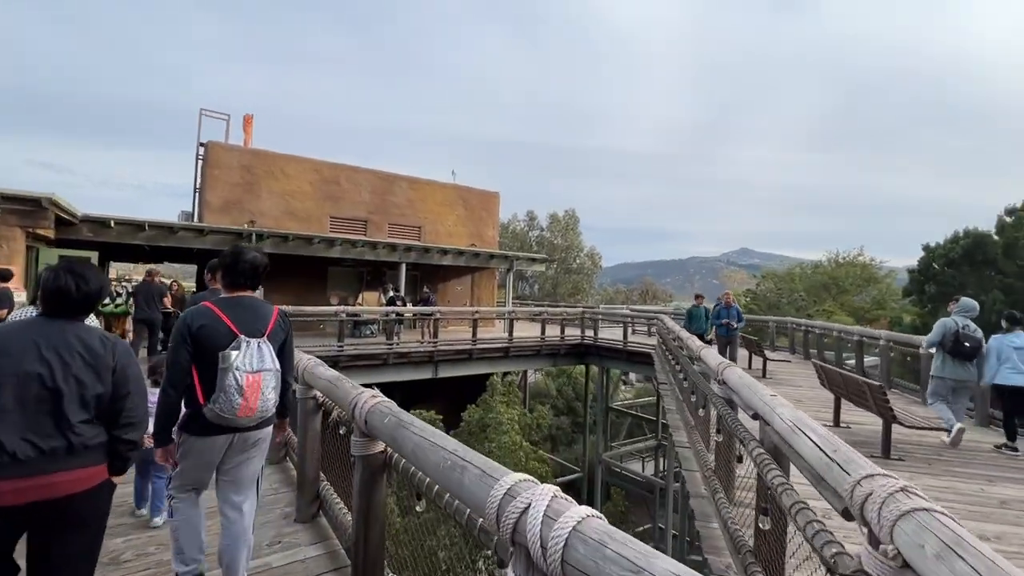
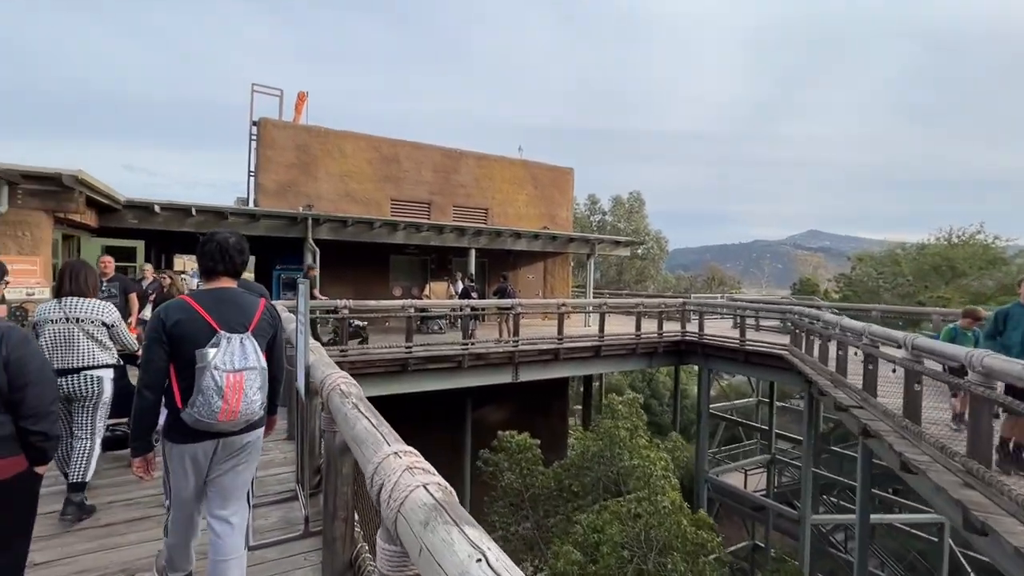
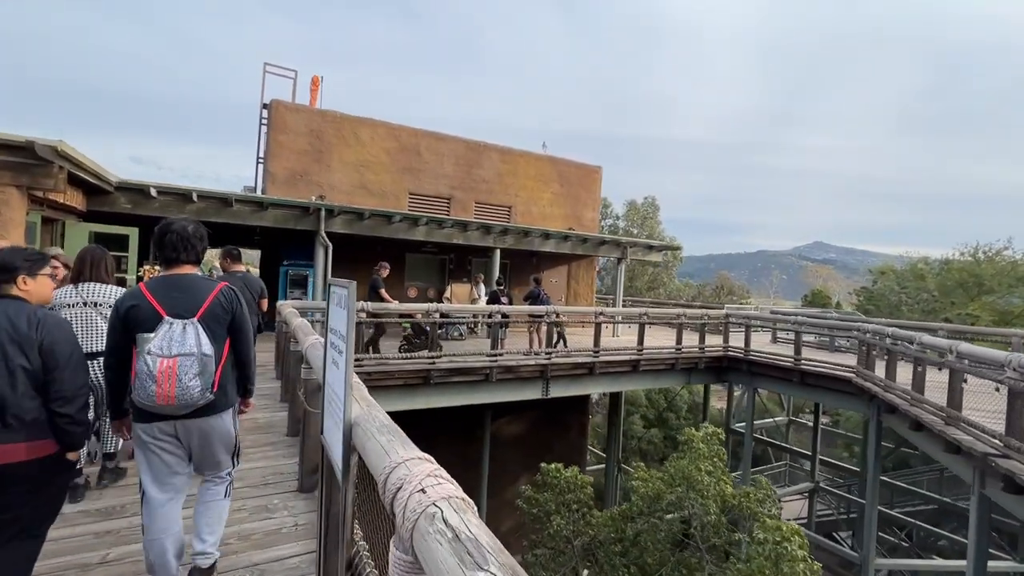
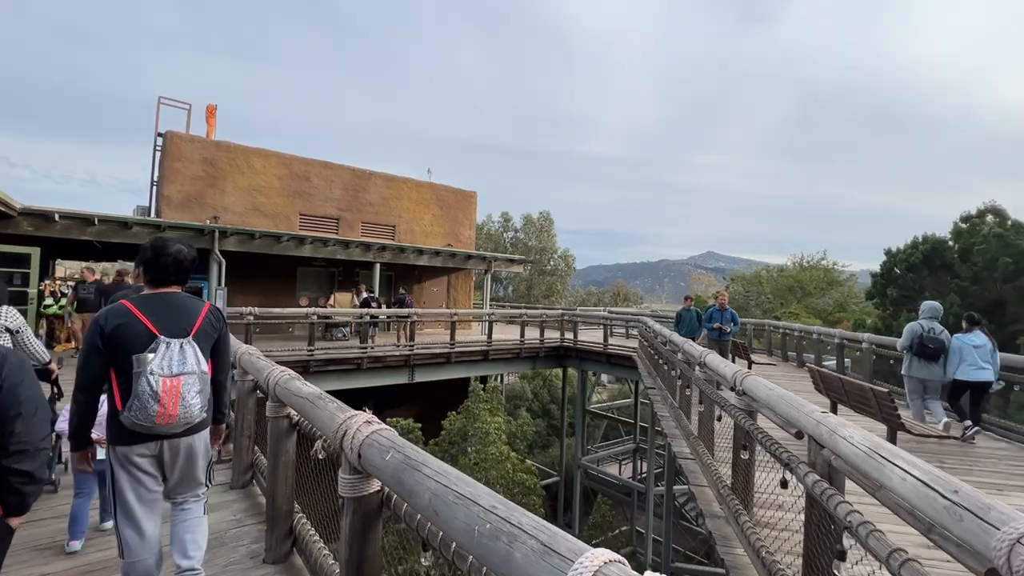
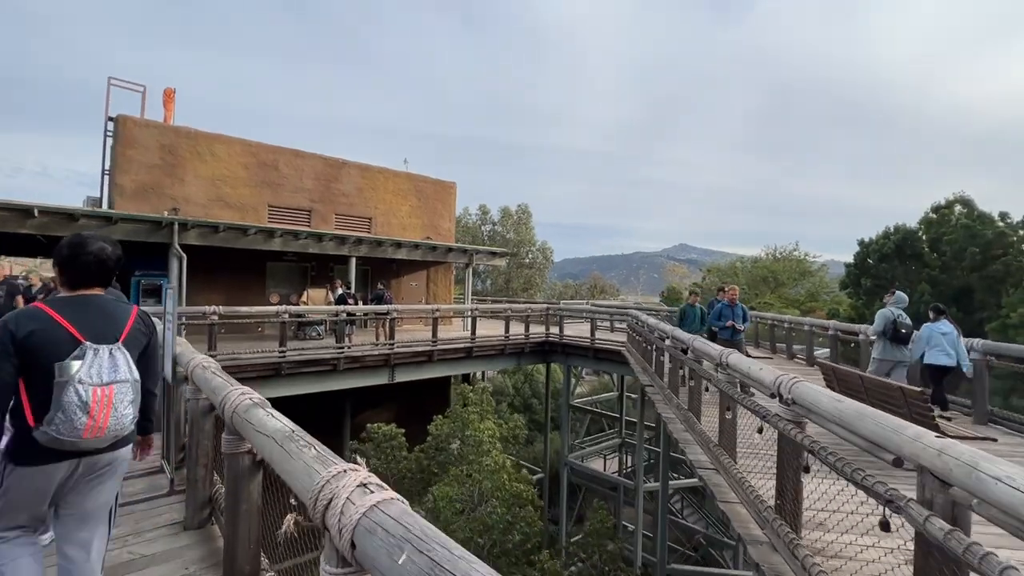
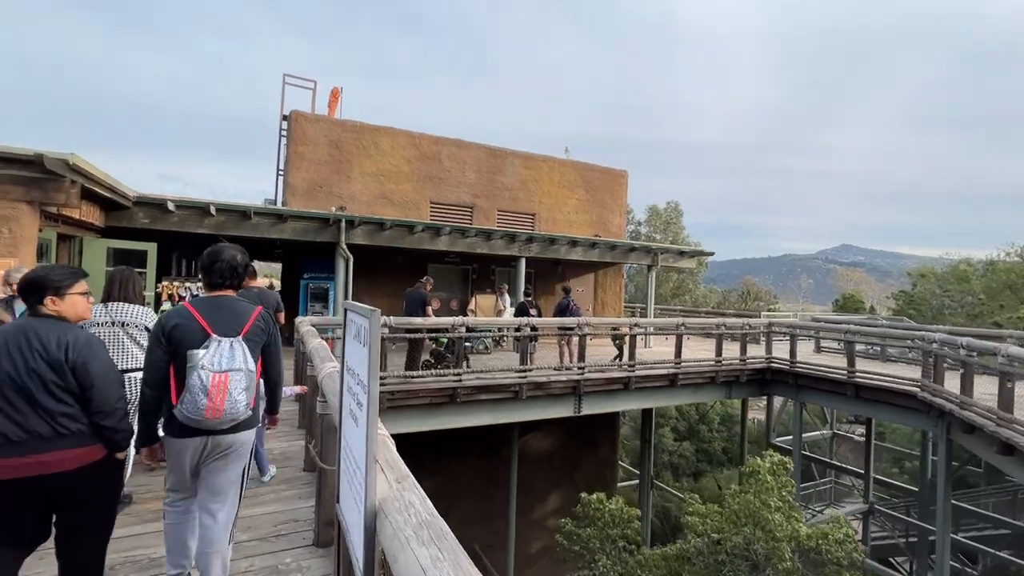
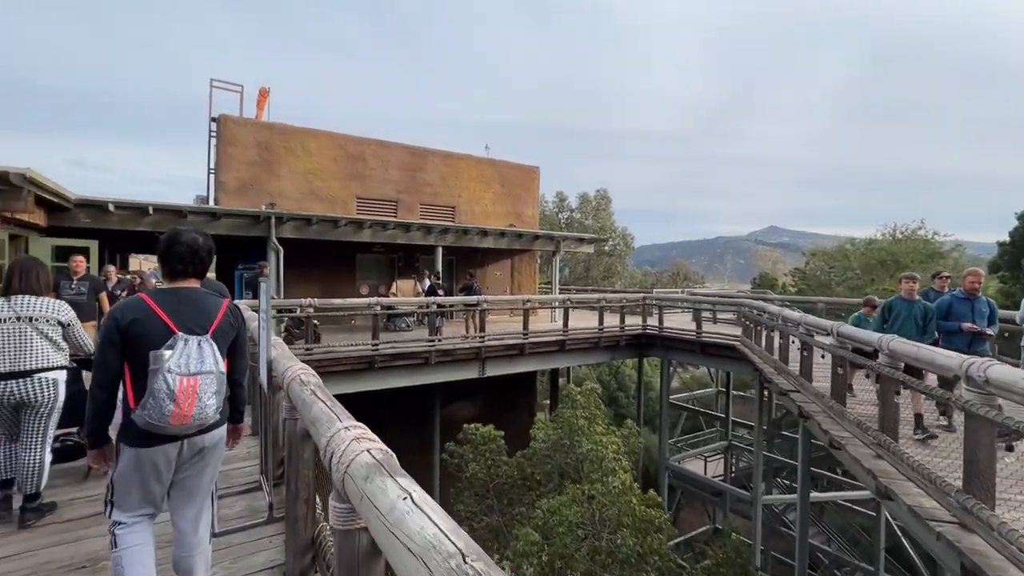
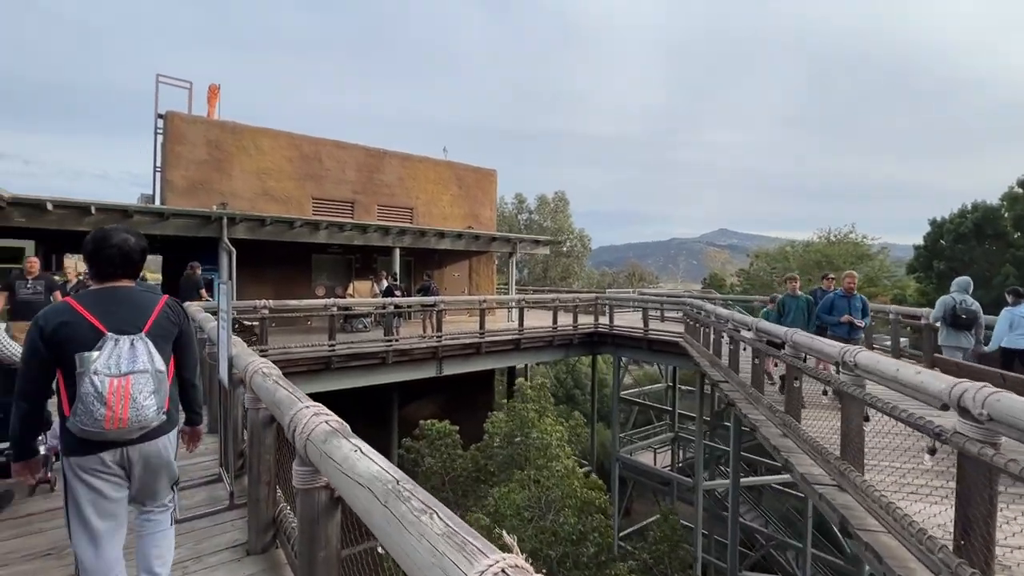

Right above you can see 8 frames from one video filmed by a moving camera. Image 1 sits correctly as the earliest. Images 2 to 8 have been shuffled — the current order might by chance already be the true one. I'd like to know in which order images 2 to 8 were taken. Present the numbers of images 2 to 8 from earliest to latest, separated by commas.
4, 5, 8, 7, 2, 3, 6
